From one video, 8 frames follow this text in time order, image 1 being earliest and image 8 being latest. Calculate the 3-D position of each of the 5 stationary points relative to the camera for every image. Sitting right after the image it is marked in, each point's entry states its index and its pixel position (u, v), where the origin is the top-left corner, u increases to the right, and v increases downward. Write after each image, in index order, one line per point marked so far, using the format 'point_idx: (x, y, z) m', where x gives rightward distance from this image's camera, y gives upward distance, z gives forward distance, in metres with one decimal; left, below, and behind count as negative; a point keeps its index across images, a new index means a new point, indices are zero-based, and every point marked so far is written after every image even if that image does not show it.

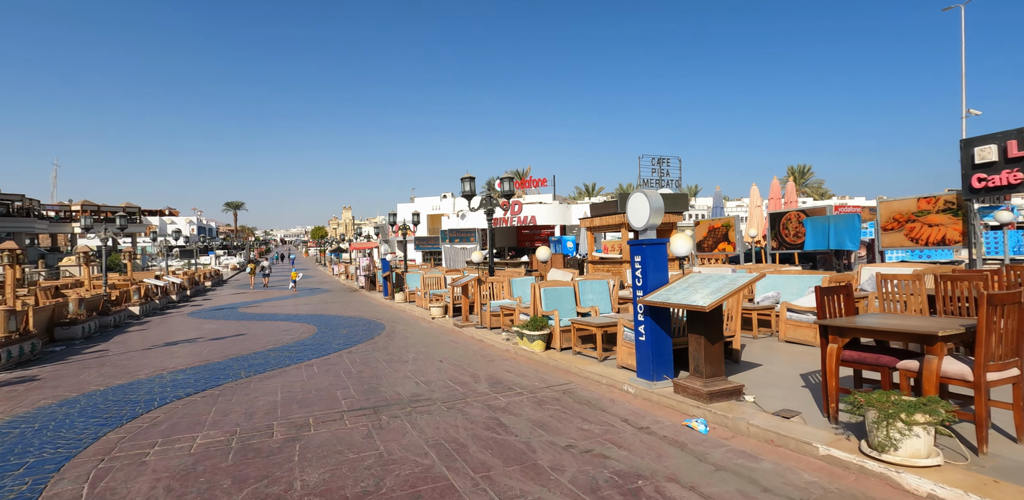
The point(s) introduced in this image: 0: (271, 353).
0: (-4.5, -1.9, +10.0) m
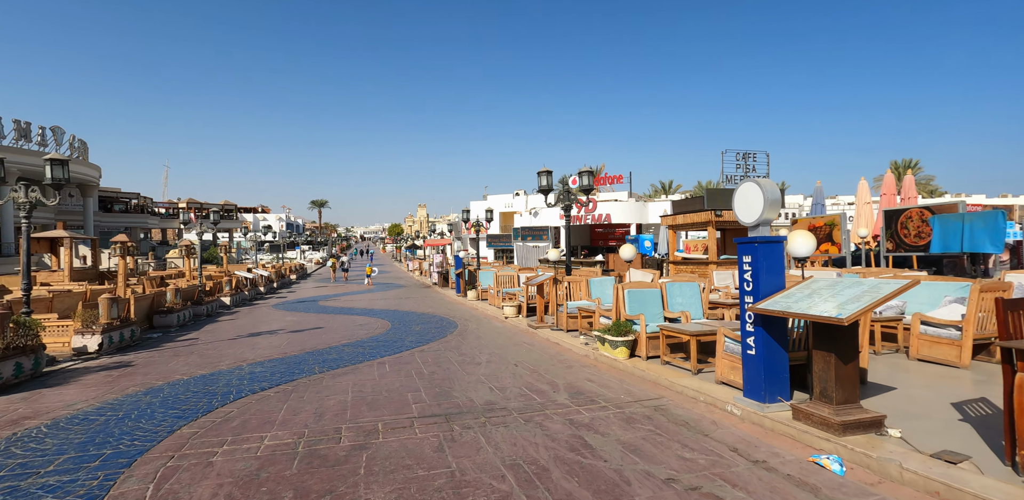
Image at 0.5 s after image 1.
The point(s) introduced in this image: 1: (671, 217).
0: (-3.1, -1.8, +9.9) m
1: (+5.0, +1.1, +16.4) m
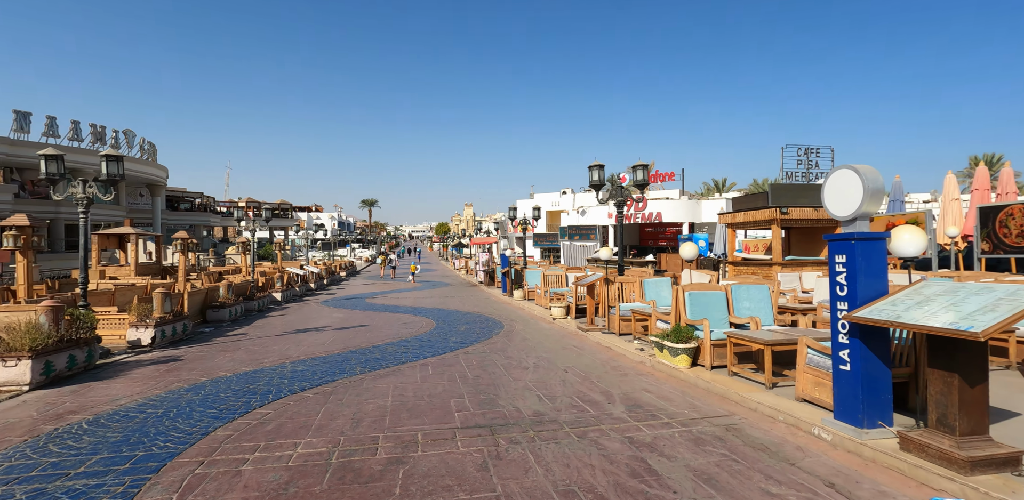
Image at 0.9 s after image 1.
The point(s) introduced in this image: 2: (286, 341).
0: (-2.2, -1.8, +9.6) m
1: (+6.4, +1.1, +15.4) m
2: (-4.7, -1.9, +11.0) m
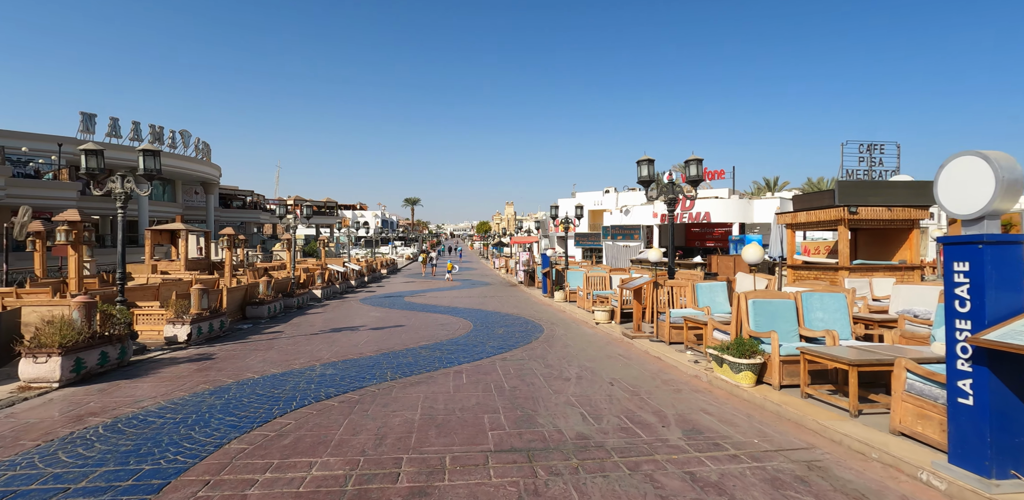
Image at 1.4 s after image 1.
0: (-1.5, -1.8, +9.2) m
1: (+7.5, +1.0, +14.3) m
2: (-3.9, -1.8, +10.8) m
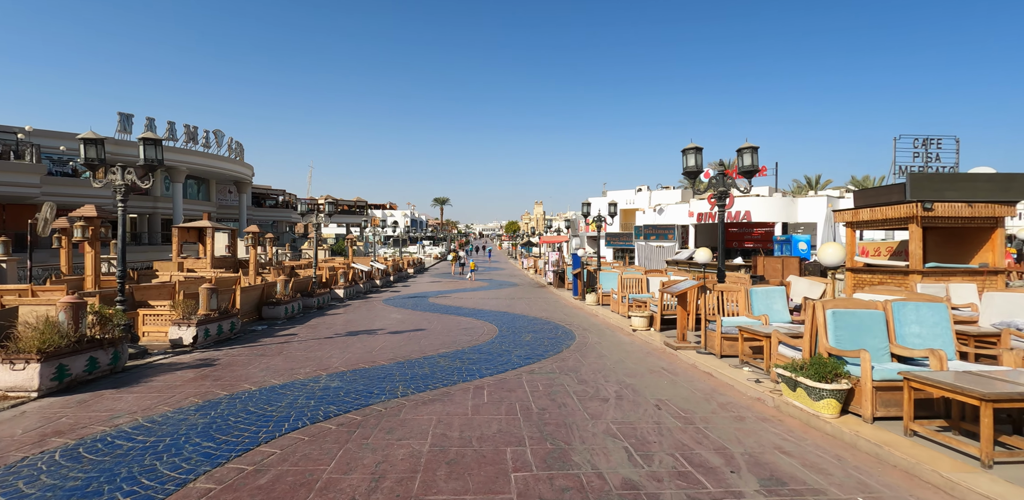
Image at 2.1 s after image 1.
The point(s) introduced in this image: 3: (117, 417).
0: (-1.1, -1.7, +8.3) m
1: (+8.3, +1.0, +12.9) m
2: (-3.4, -1.8, +10.0) m
3: (-4.1, -1.7, +5.5) m
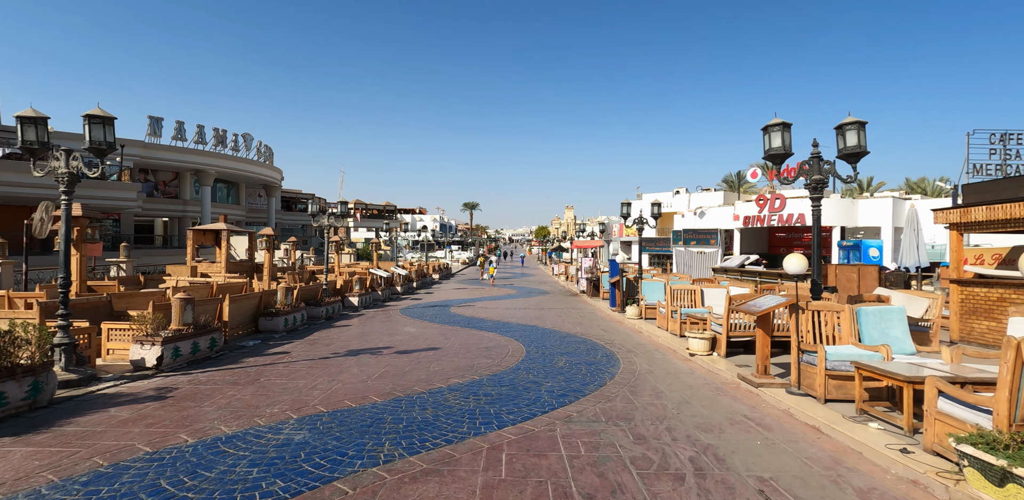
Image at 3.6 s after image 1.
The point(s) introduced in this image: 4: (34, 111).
0: (-0.7, -1.8, +6.4) m
1: (+8.9, +0.8, +10.5) m
2: (-2.9, -1.9, +8.2) m
3: (-3.9, -1.8, +3.8) m
4: (-6.4, +1.9, +7.1) m
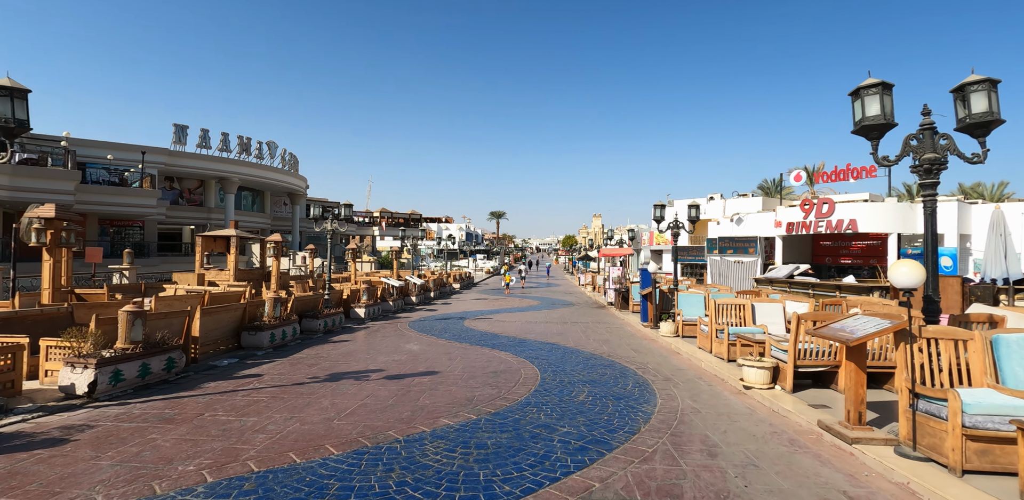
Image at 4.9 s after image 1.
0: (-0.7, -1.8, +4.8) m
1: (+9.1, +0.7, +8.4) m
2: (-2.8, -1.9, +6.7) m
3: (-4.0, -1.7, +2.4) m
4: (-6.4, +1.8, +5.9) m
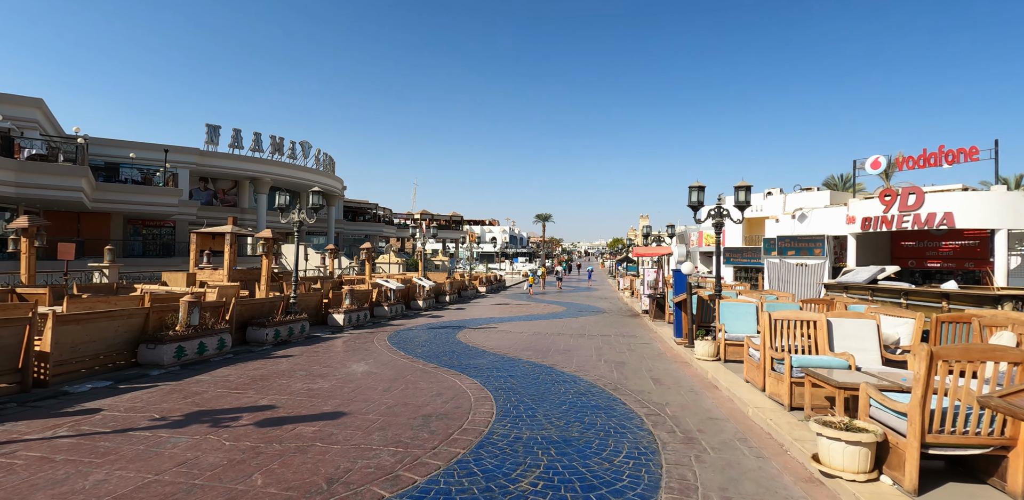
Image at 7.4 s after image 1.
0: (-1.7, -1.6, +2.0) m
1: (+8.4, +0.9, +4.7) m
2: (-3.6, -1.7, +4.2) m
3: (-5.2, -1.5, -0.1) m
4: (-7.2, +2.0, +3.7) m
